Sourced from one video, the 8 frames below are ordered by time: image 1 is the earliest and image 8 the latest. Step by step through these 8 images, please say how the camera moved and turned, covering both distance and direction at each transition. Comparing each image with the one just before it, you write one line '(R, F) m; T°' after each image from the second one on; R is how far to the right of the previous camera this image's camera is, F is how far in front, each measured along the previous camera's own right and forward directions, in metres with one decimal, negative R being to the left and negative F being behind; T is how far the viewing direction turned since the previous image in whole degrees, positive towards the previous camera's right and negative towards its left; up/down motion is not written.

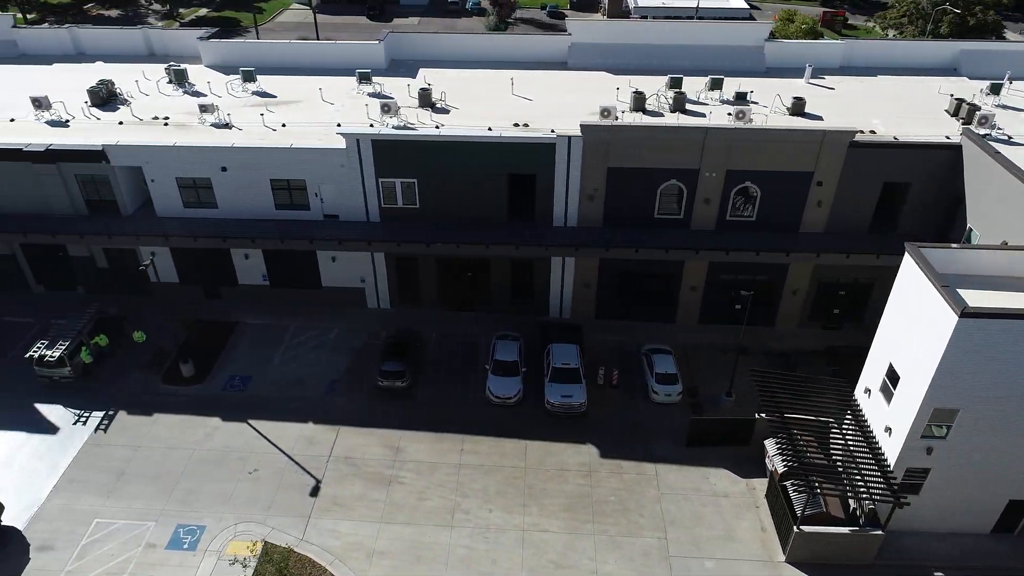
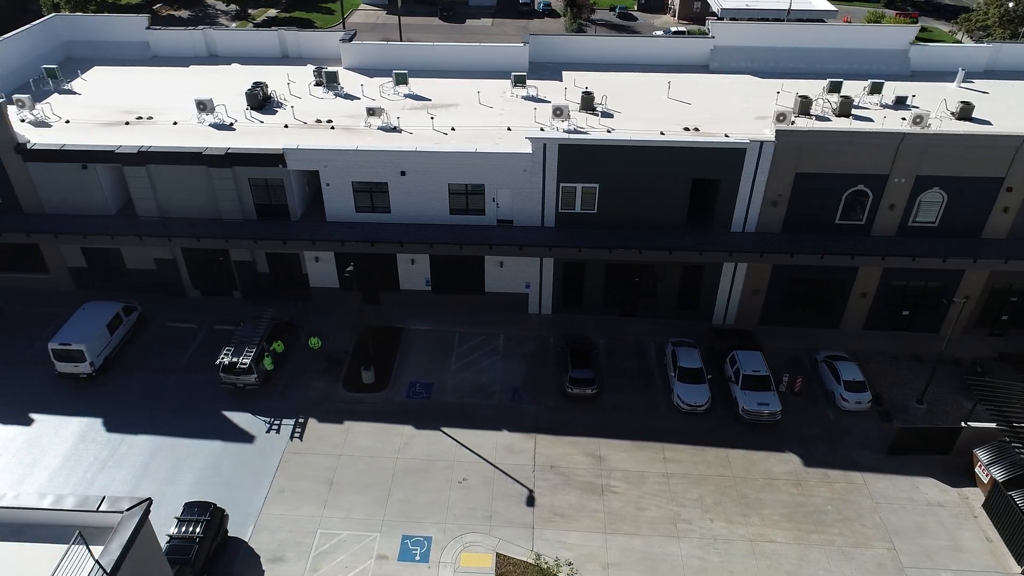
(-9.2, +0.4) m; 0°
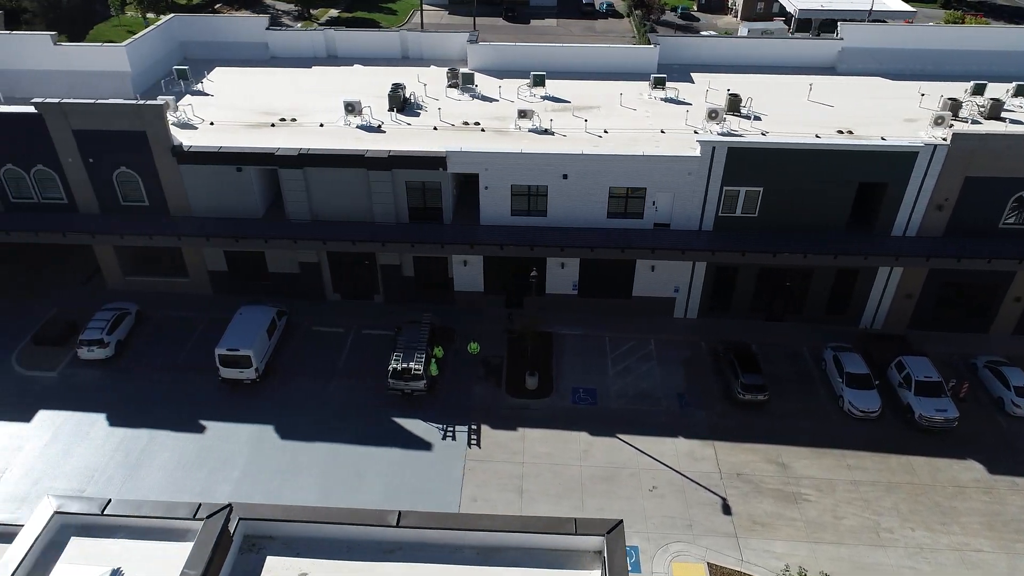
(-8.2, +0.4) m; 0°
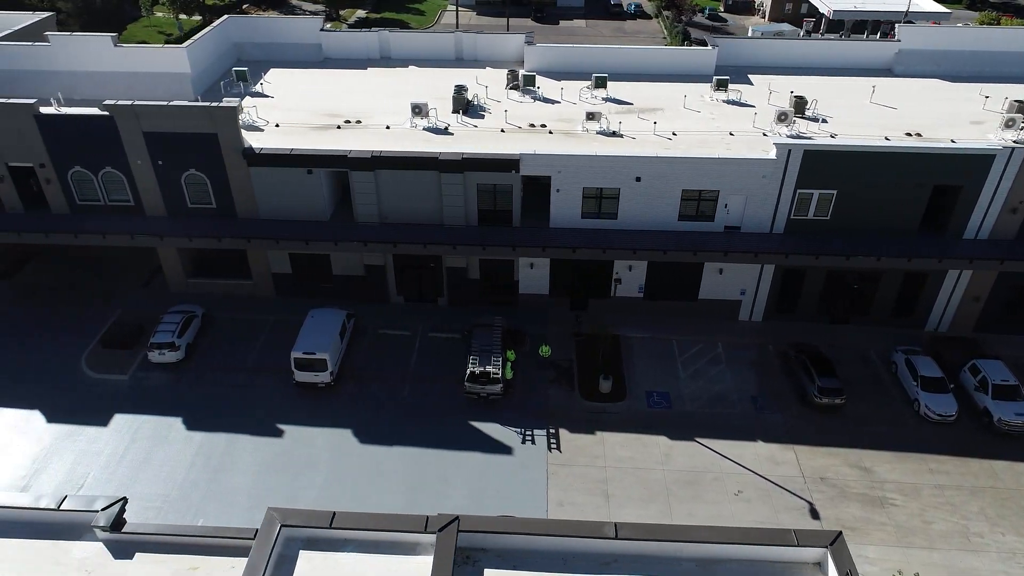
(-3.6, +0.1) m; 0°
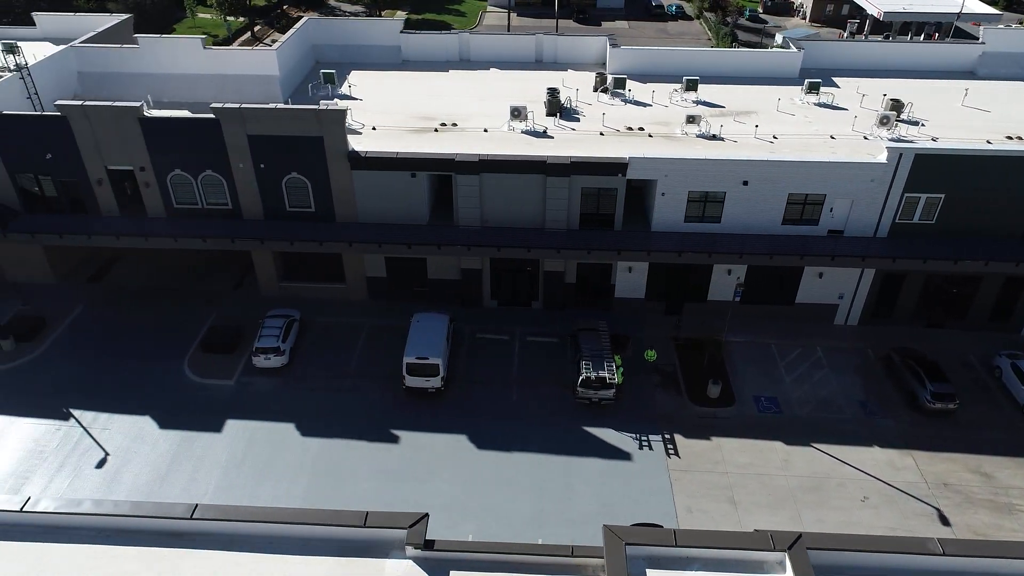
(-5.3, +0.2) m; 0°
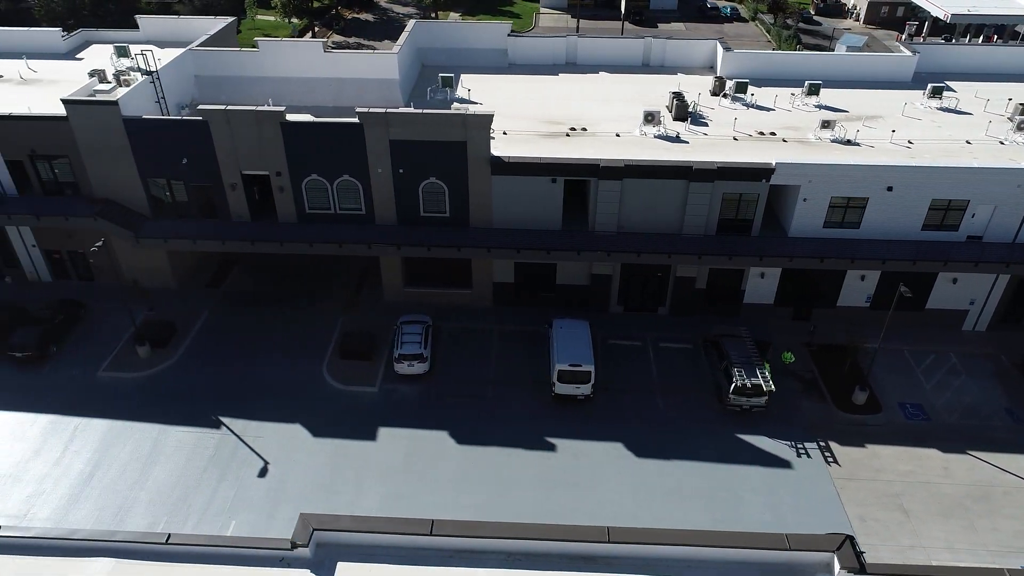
(-7.0, +0.3) m; 0°
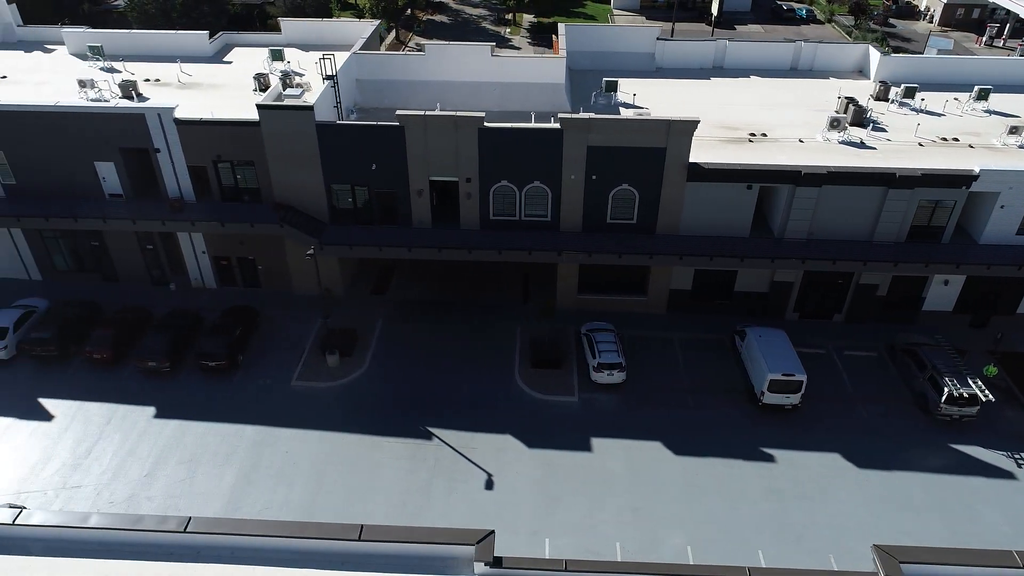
(-9.6, +0.5) m; 0°
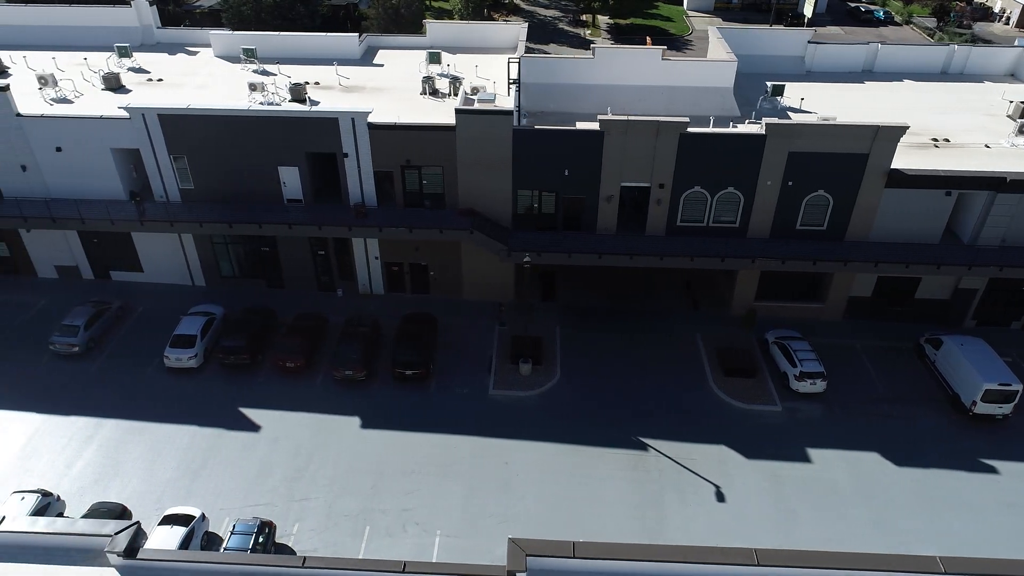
(-9.4, +0.5) m; 0°
